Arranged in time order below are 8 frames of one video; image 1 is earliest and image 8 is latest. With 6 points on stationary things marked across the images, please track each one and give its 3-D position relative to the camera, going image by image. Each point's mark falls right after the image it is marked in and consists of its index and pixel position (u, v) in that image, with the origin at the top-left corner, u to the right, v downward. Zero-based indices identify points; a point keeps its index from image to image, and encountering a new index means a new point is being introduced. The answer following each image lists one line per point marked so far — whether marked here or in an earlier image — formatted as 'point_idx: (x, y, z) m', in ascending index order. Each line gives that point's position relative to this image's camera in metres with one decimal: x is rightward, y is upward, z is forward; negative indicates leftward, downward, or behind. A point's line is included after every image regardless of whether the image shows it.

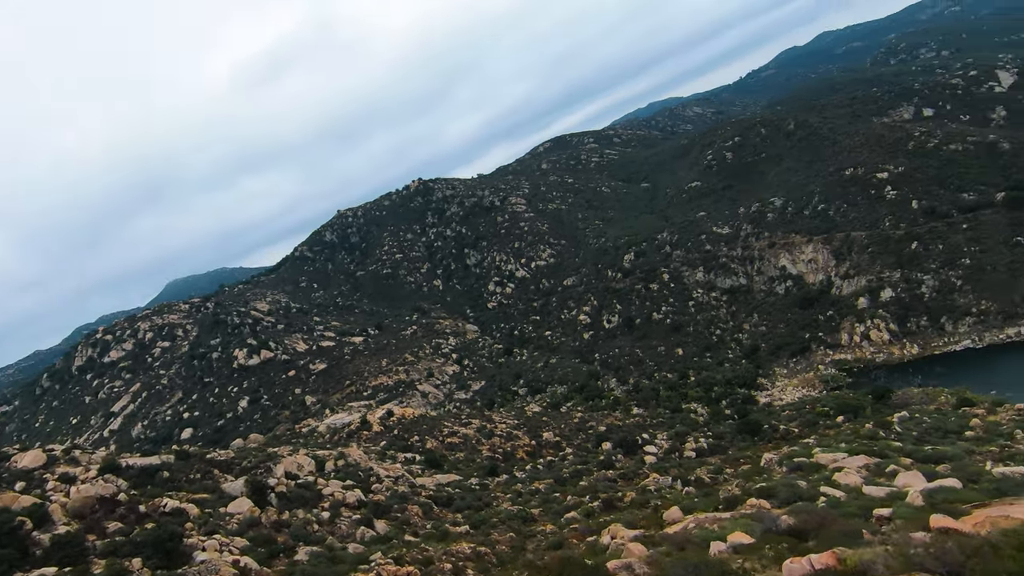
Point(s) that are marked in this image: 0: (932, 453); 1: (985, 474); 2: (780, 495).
0: (+14.3, -5.6, +19.4) m
1: (+12.7, -5.0, +15.6) m
2: (+7.3, -5.6, +15.6) m
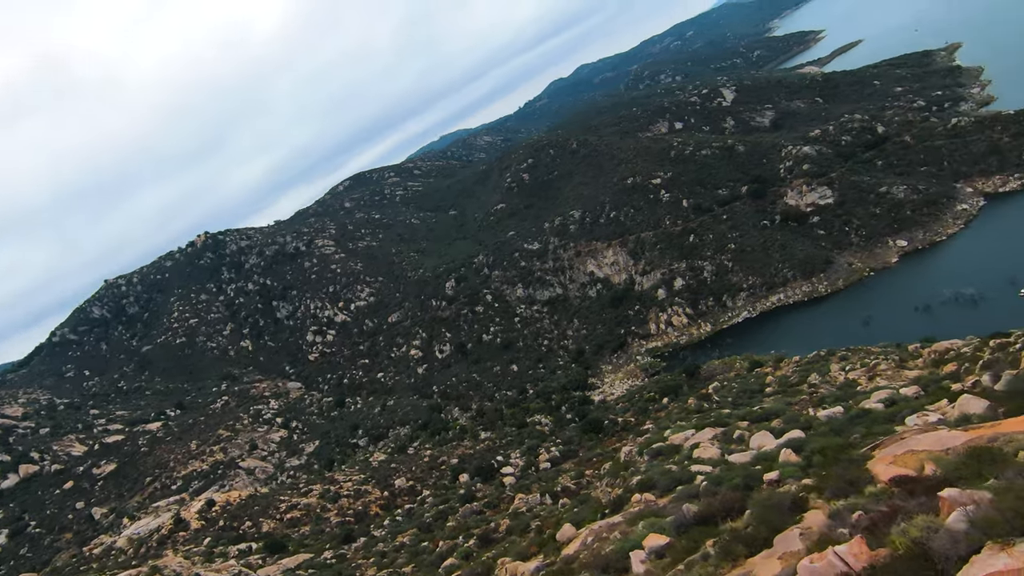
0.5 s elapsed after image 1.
0: (+9.4, -4.7, +21.5) m
1: (+9.0, -4.0, +17.5) m
2: (+4.1, -5.4, +15.8) m
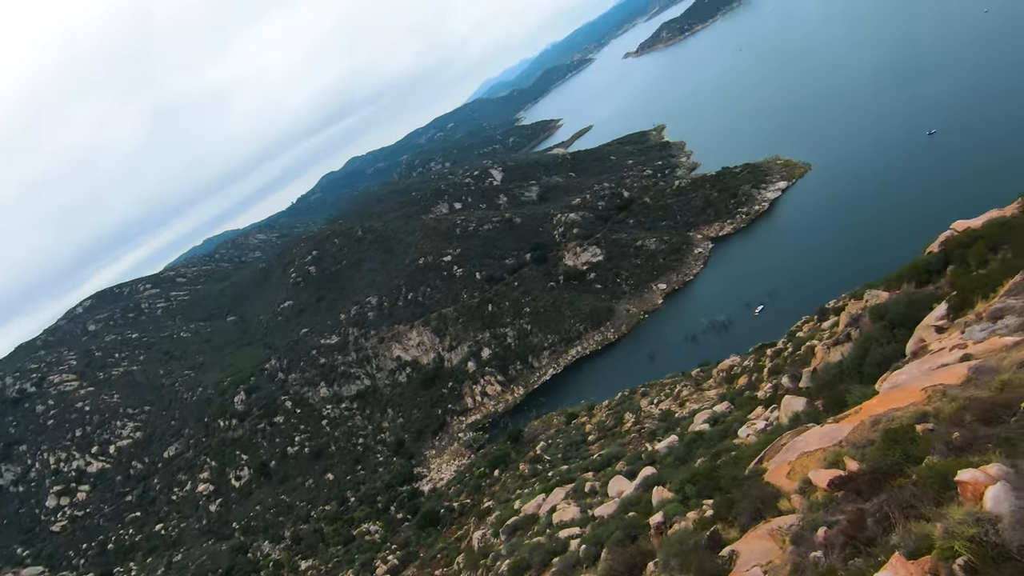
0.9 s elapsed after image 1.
0: (+3.5, -6.5, +21.8) m
1: (+4.3, -5.2, +18.0) m
2: (+0.6, -6.9, +14.5) m
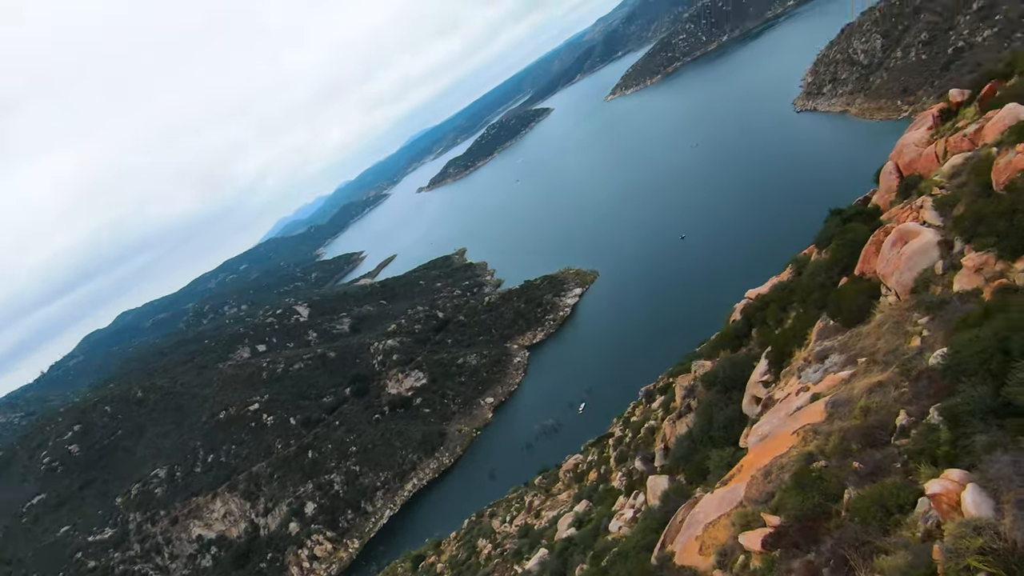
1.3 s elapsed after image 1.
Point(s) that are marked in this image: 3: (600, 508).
0: (-1.4, -10.6, +19.6) m
1: (+0.3, -8.4, +16.6) m
2: (-1.9, -9.5, +11.8) m
3: (+2.6, -6.4, +16.6) m
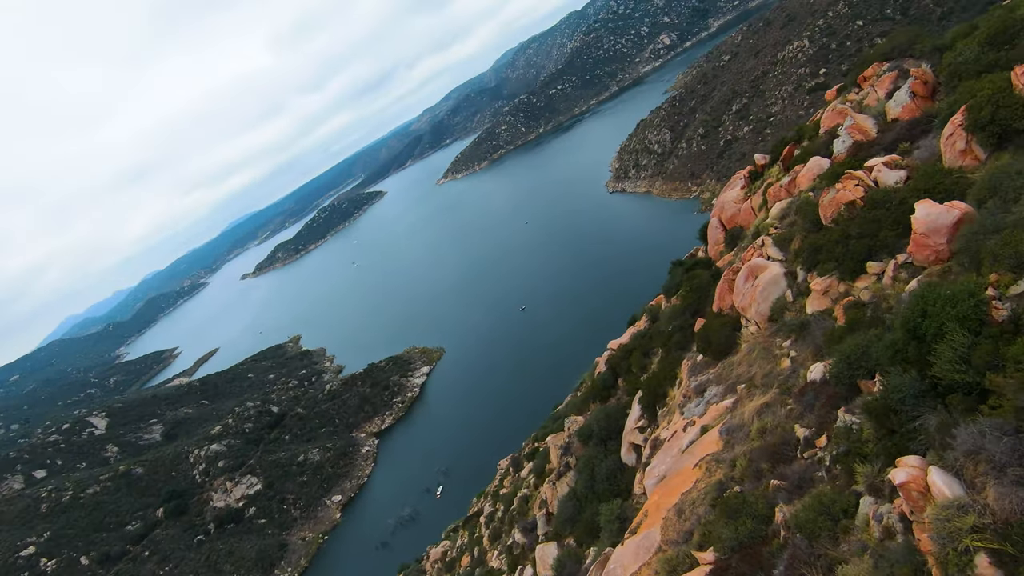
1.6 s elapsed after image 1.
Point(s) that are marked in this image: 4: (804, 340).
0: (-5.1, -12.9, +16.5) m
1: (-2.8, -10.2, +14.4) m
2: (-3.6, -10.8, +9.0) m
3: (-0.8, -8.2, +15.3) m
4: (+3.5, -0.6, +6.9) m
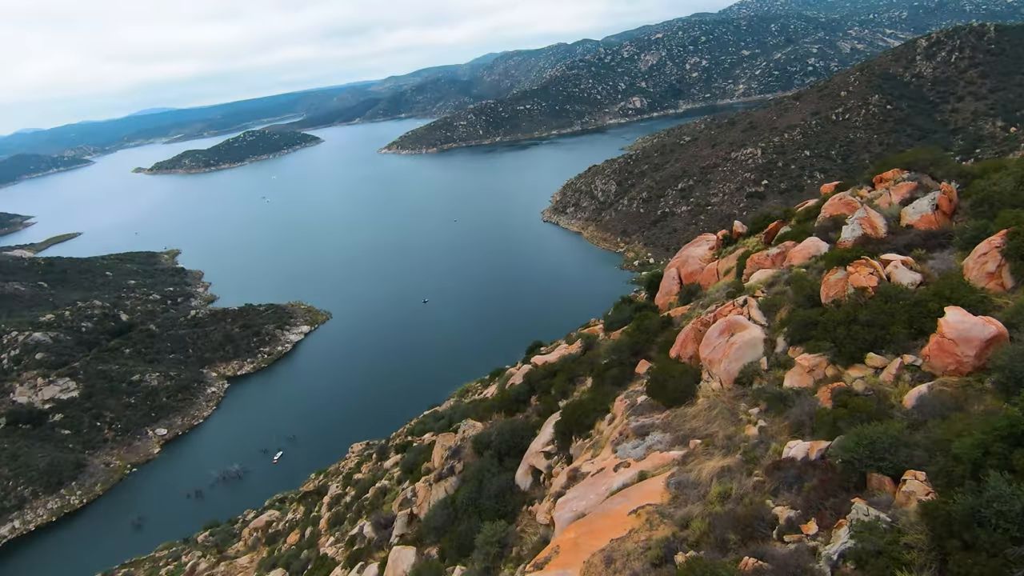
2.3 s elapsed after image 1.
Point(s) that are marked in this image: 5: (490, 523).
0: (-10.6, -10.0, +13.9) m
1: (-7.3, -8.3, +12.3) m
2: (-7.3, -8.6, +6.9) m
3: (-4.9, -7.0, +13.6) m
4: (+3.0, -1.4, +6.4) m
5: (-0.3, -3.9, +9.5) m
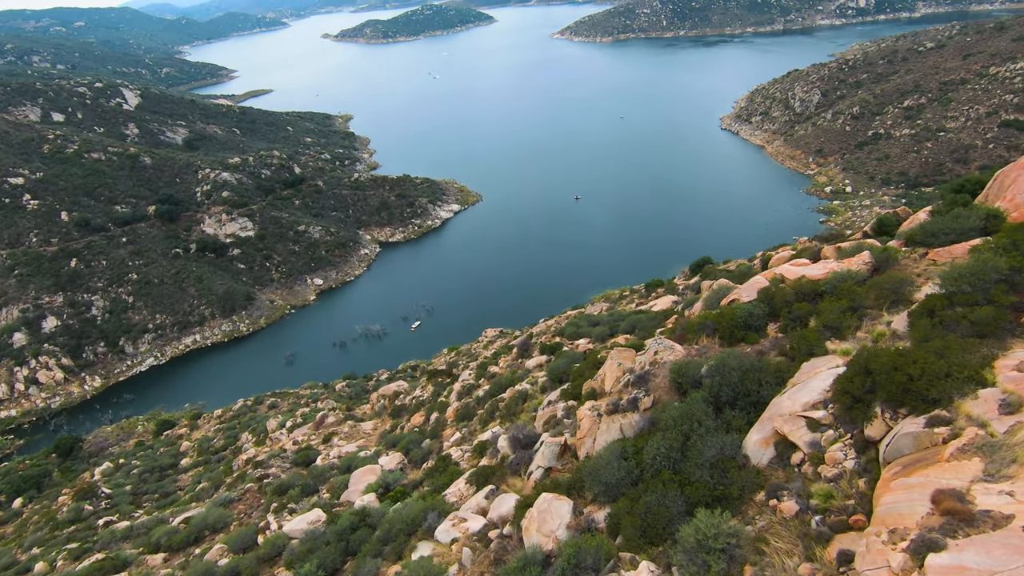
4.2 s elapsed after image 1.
0: (-7.6, -5.7, +13.6) m
1: (-4.6, -4.9, +11.0) m
2: (-6.0, -6.0, +5.9) m
3: (-1.8, -3.9, +11.5) m
4: (+4.8, -0.9, +1.7) m
5: (+2.0, -2.3, +5.9) m
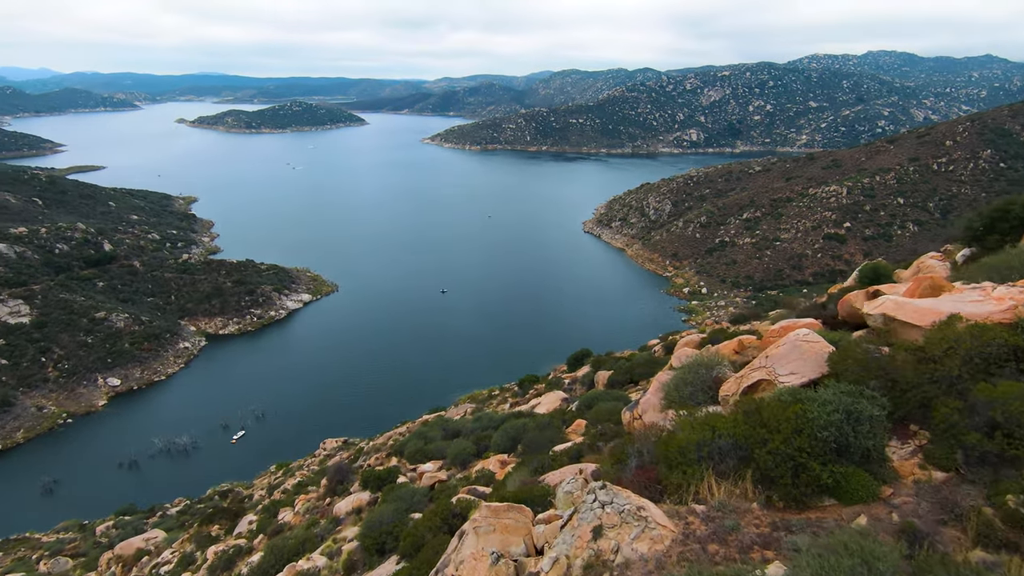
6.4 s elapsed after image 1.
0: (-10.1, -6.5, +4.8) m
1: (-6.6, -5.3, +3.1) m
2: (-6.8, -5.5, -2.3) m
3: (-4.0, -4.5, +4.4) m
4: (+4.6, -0.1, -3.0) m
5: (+0.9, -2.1, +0.2) m
